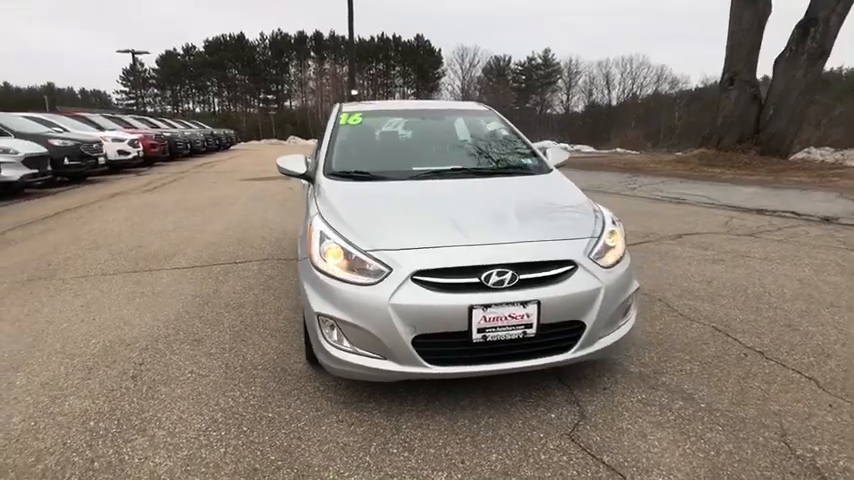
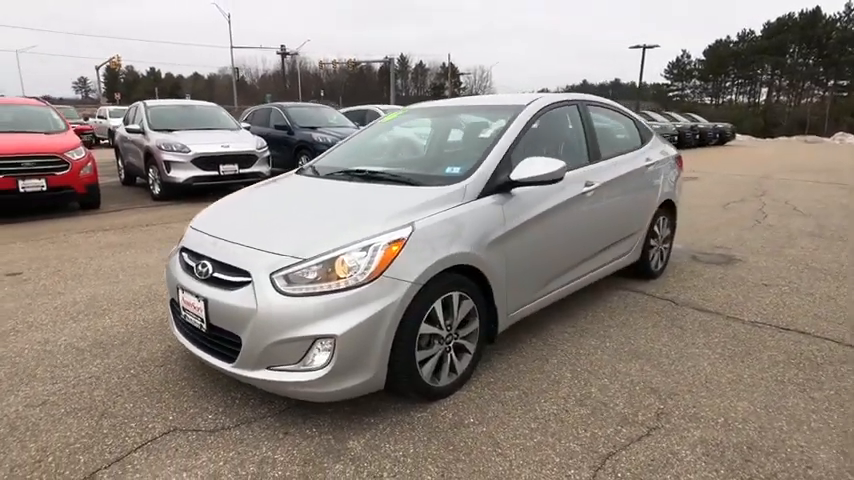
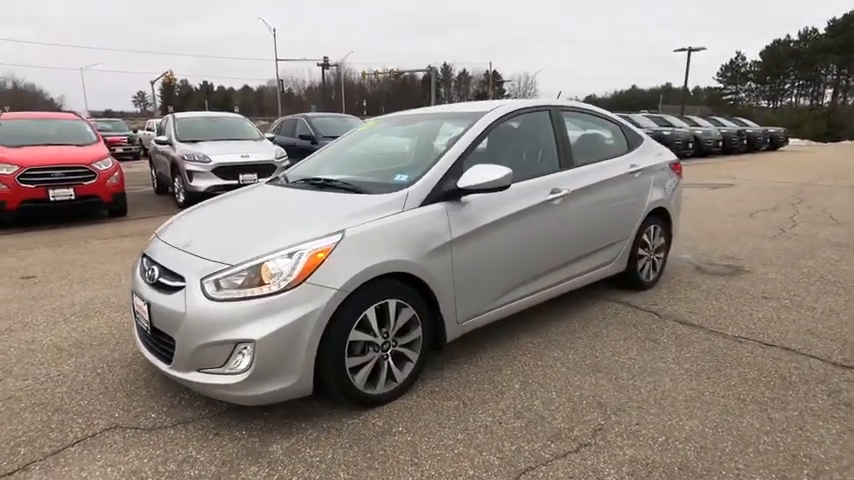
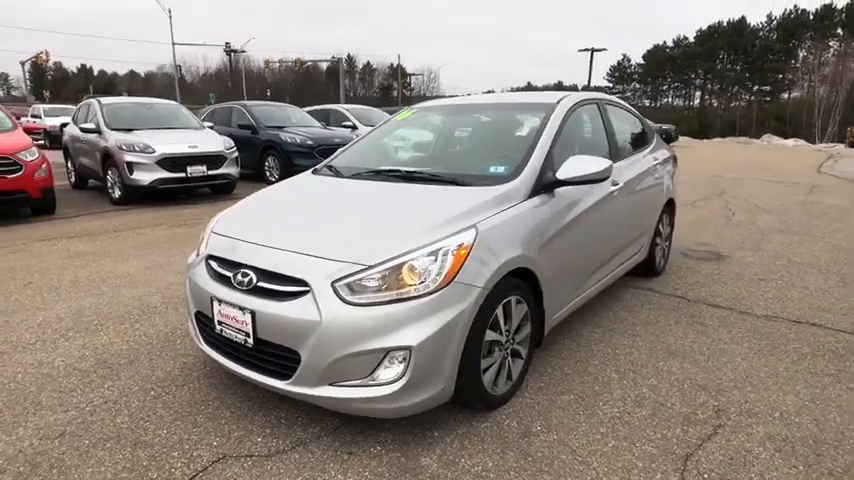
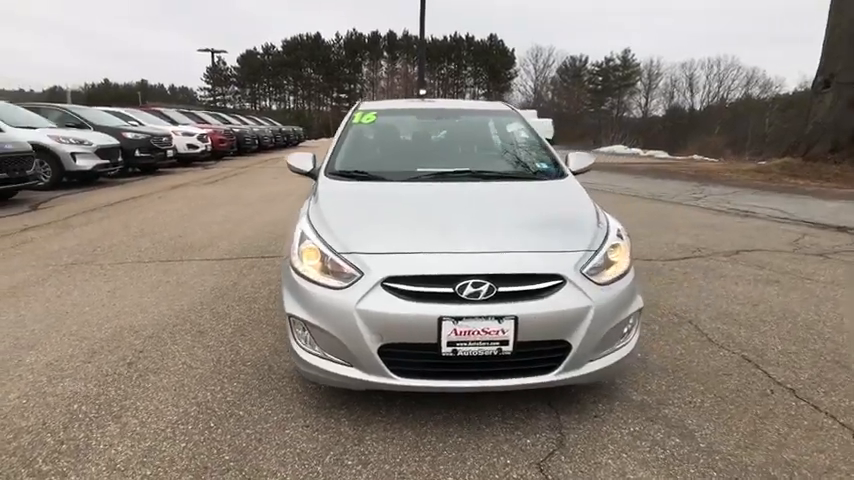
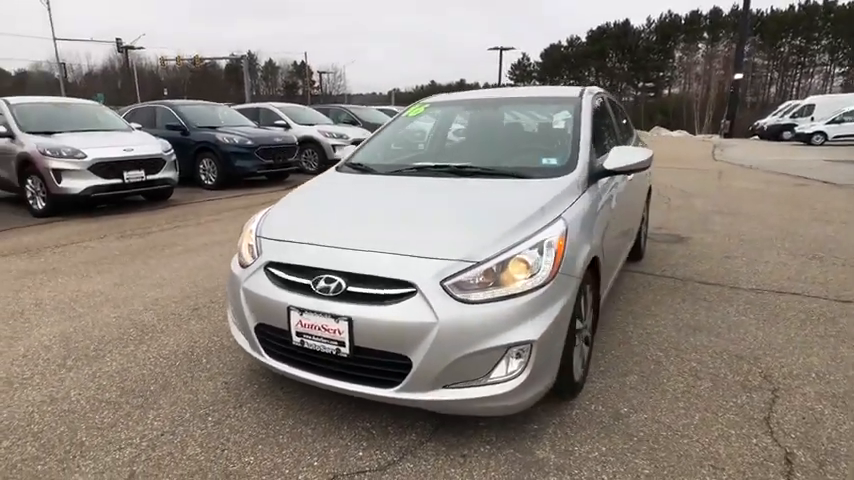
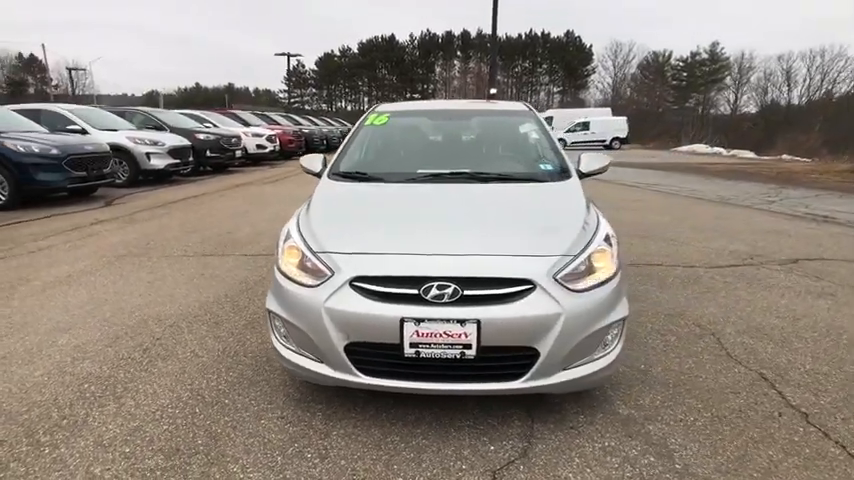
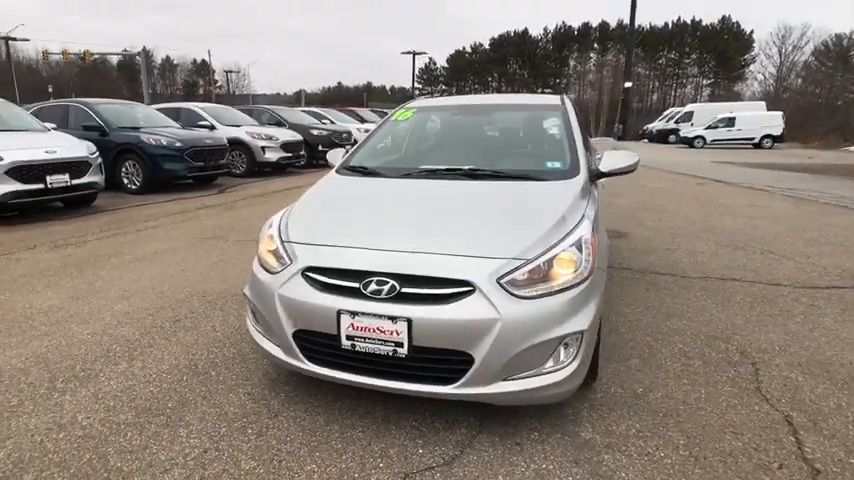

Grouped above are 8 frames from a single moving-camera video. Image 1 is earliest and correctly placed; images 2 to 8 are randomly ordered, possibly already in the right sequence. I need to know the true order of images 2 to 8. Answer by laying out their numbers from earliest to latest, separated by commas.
5, 7, 8, 6, 4, 2, 3
